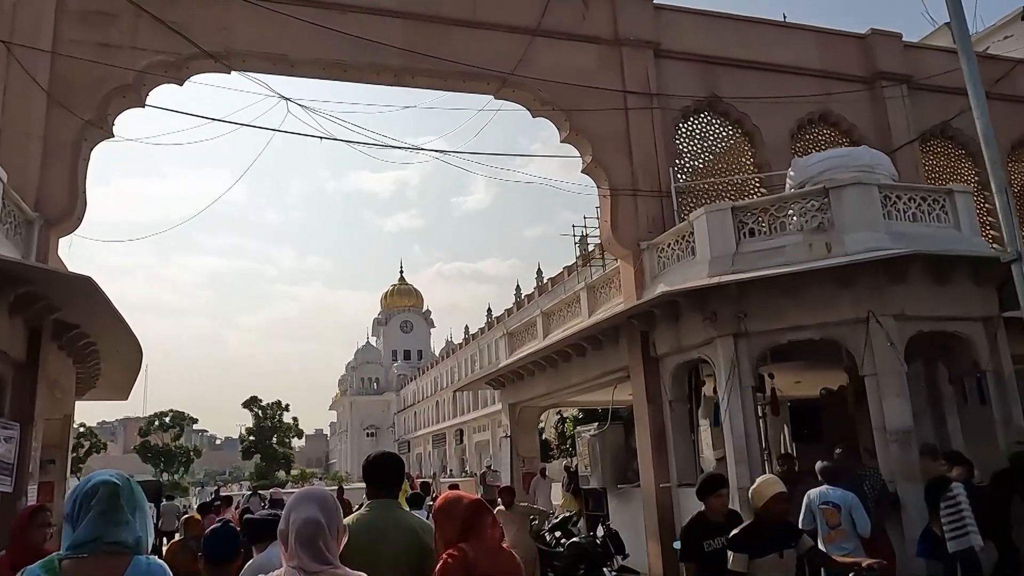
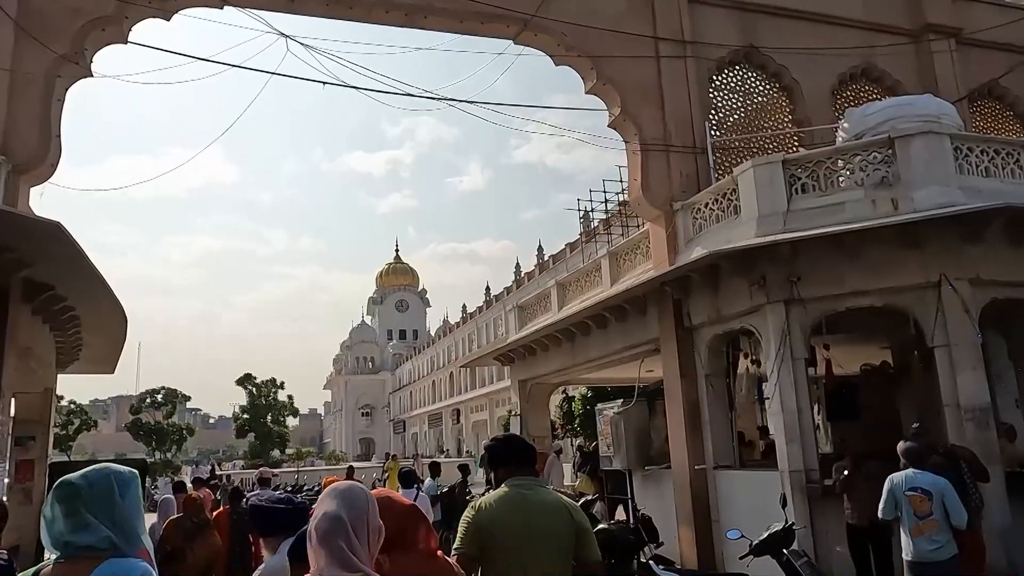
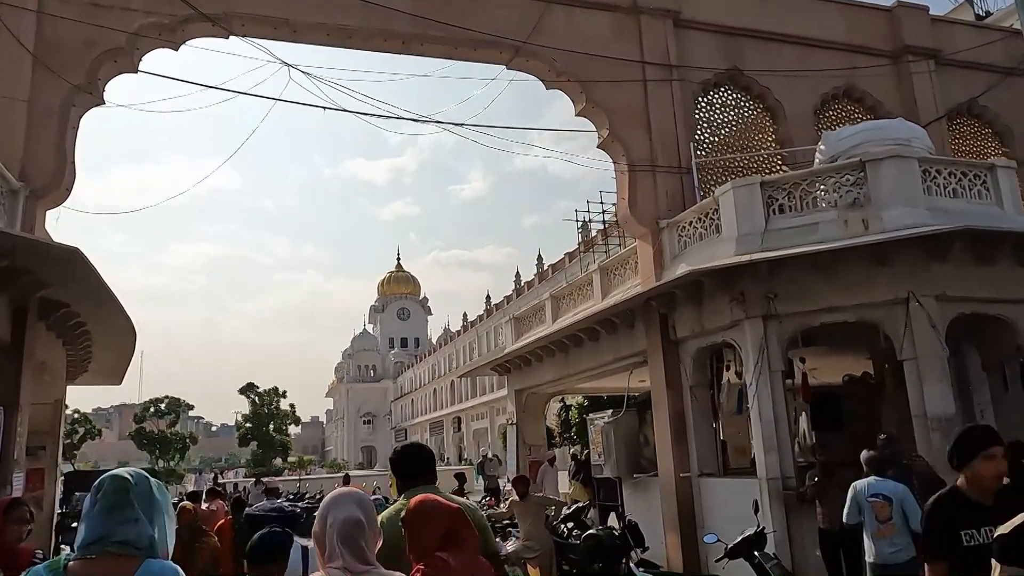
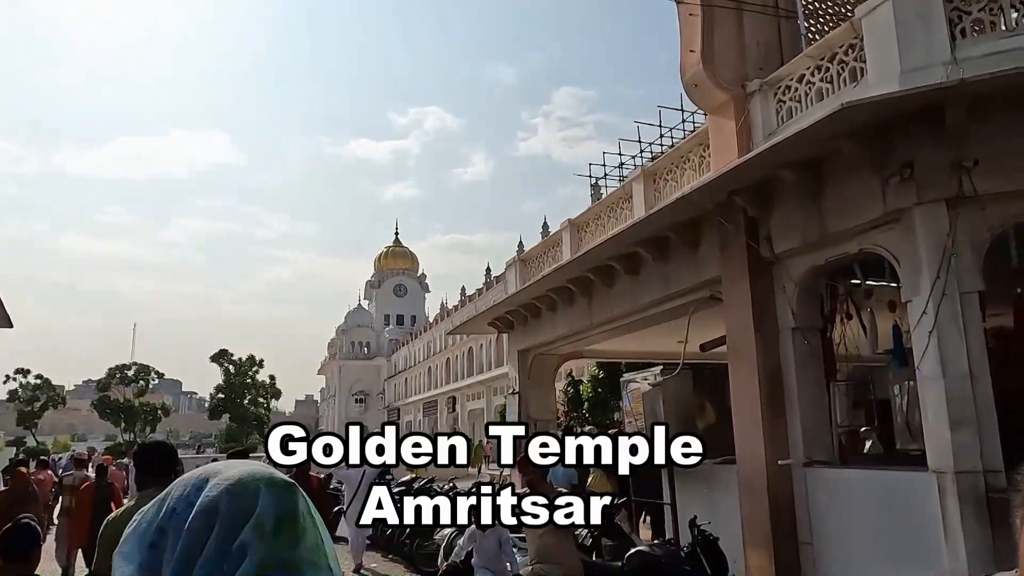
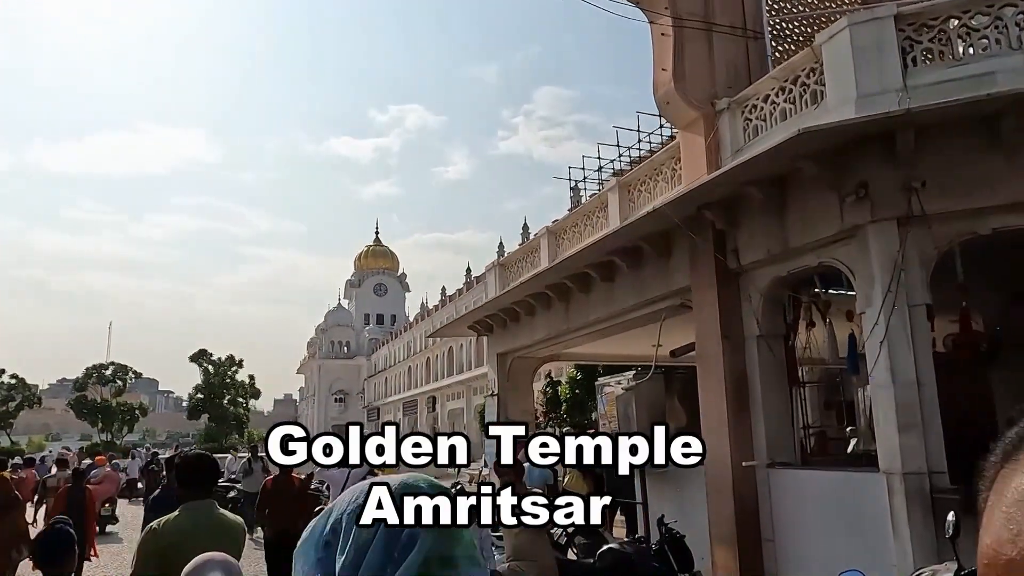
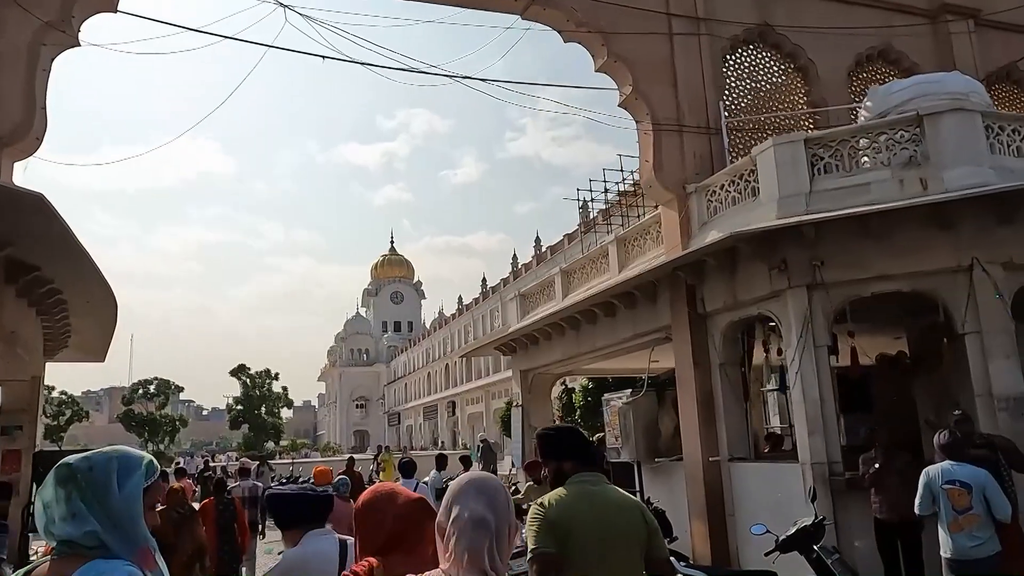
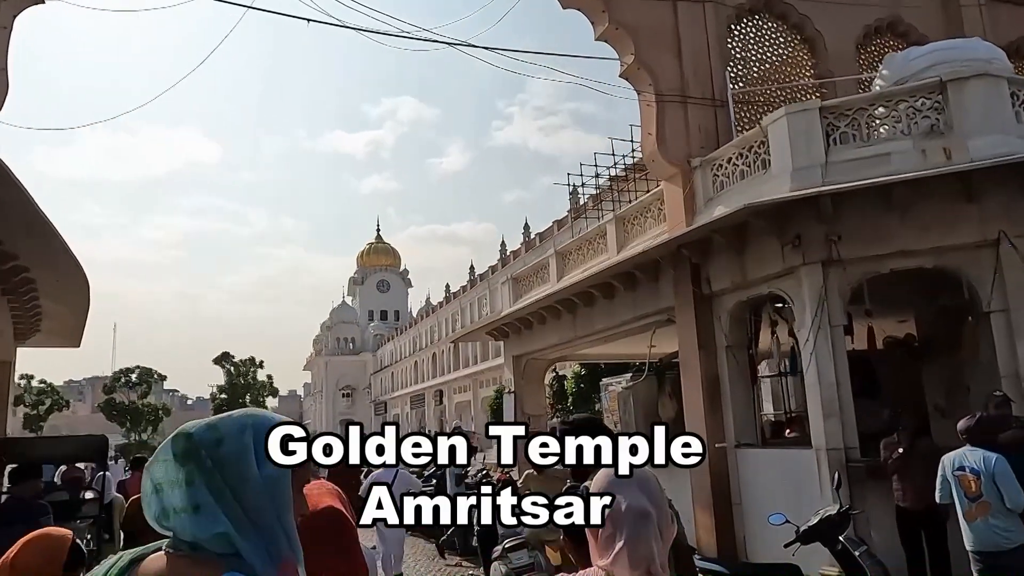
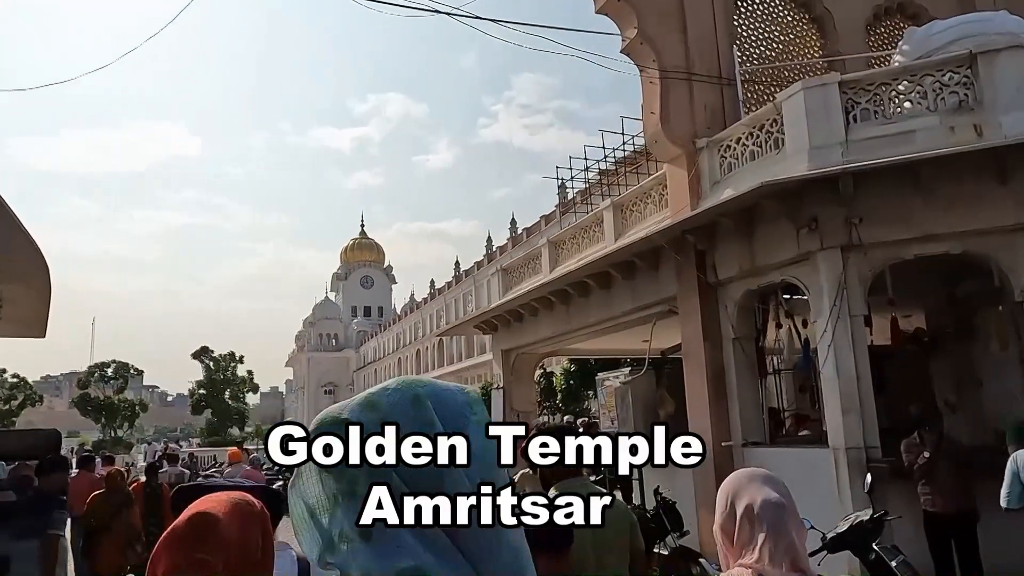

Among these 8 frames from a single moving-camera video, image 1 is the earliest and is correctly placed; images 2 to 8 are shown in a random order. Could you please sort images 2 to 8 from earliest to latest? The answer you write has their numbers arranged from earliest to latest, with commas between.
3, 2, 6, 7, 8, 5, 4
